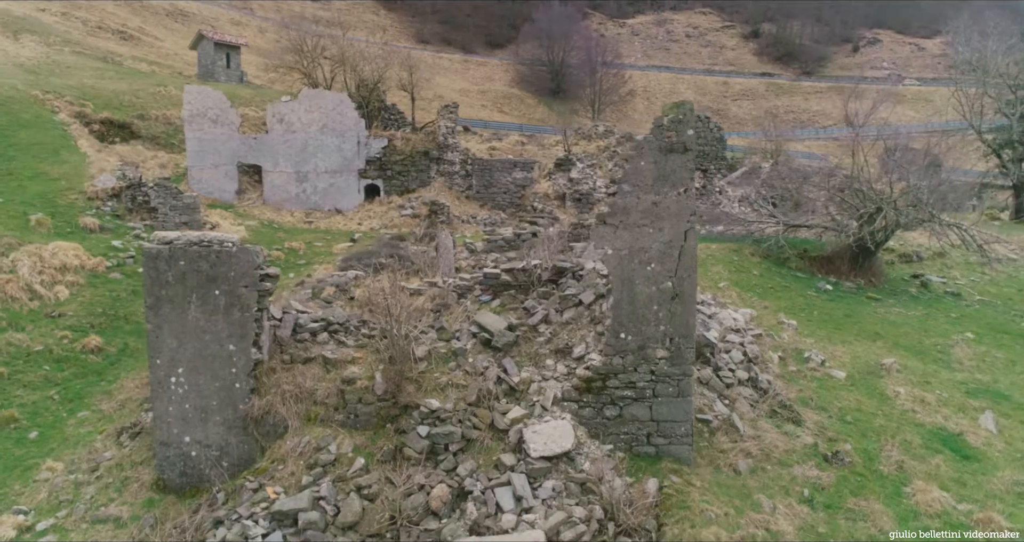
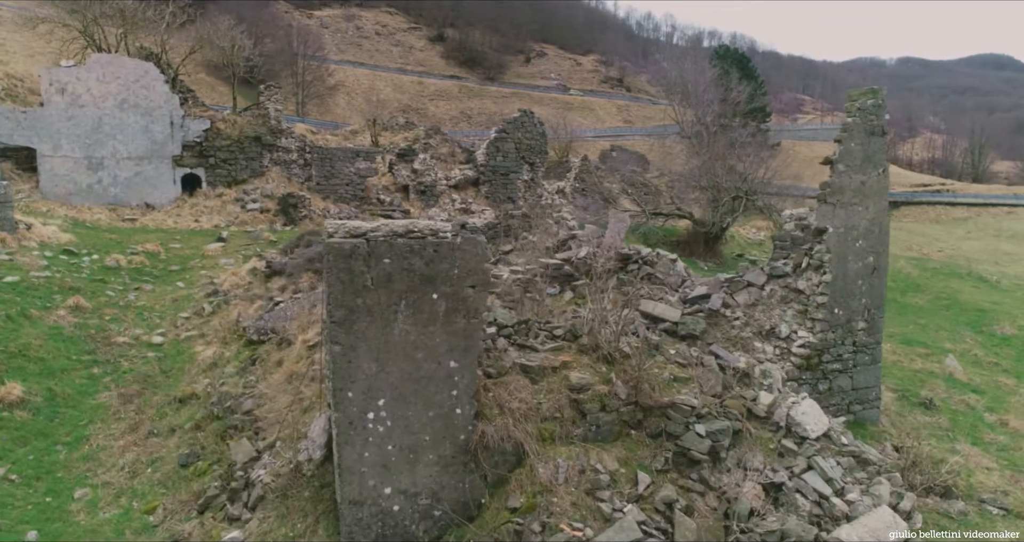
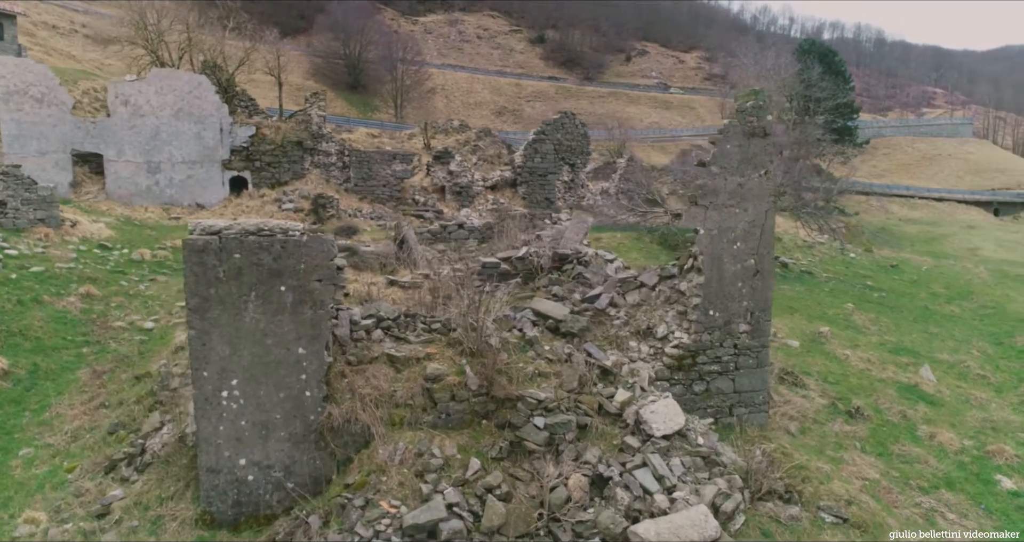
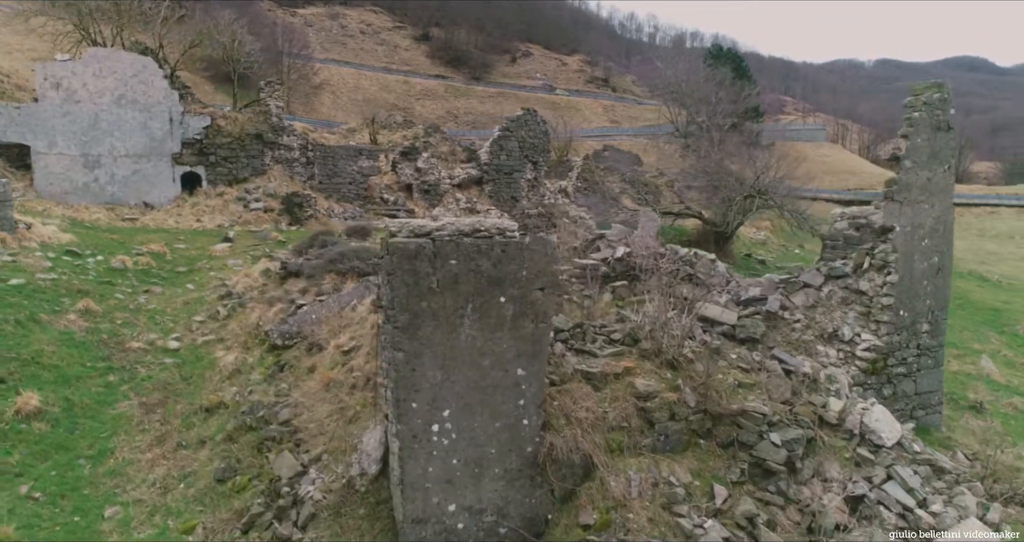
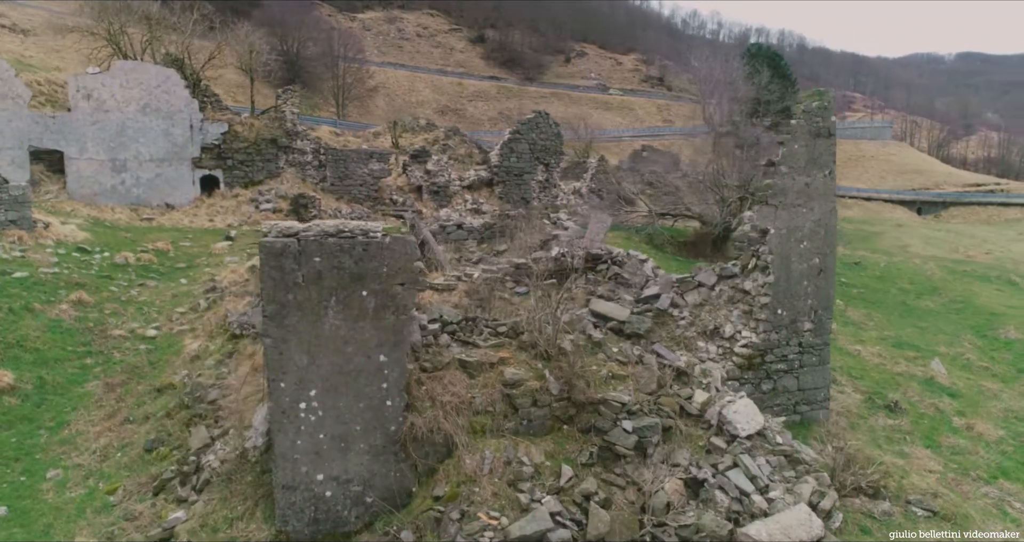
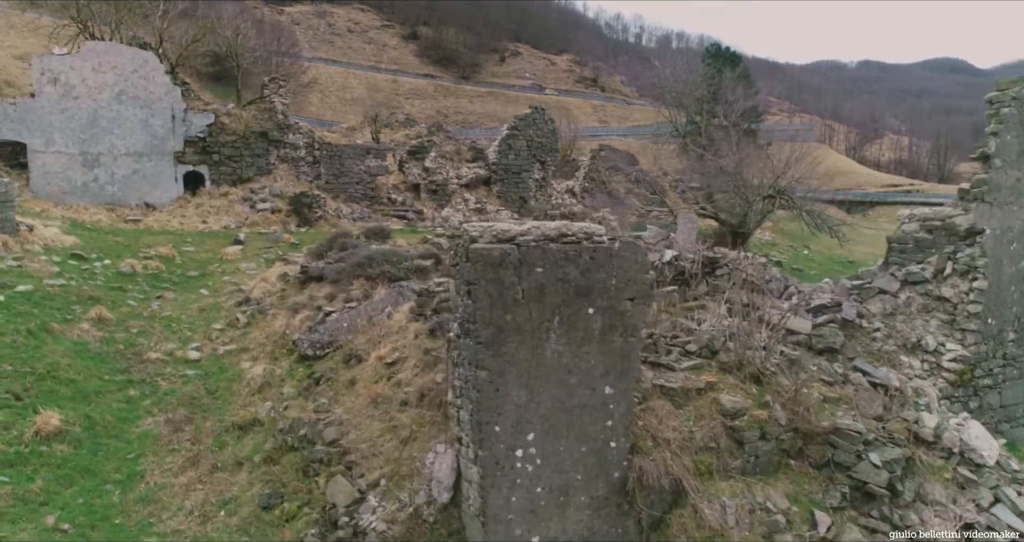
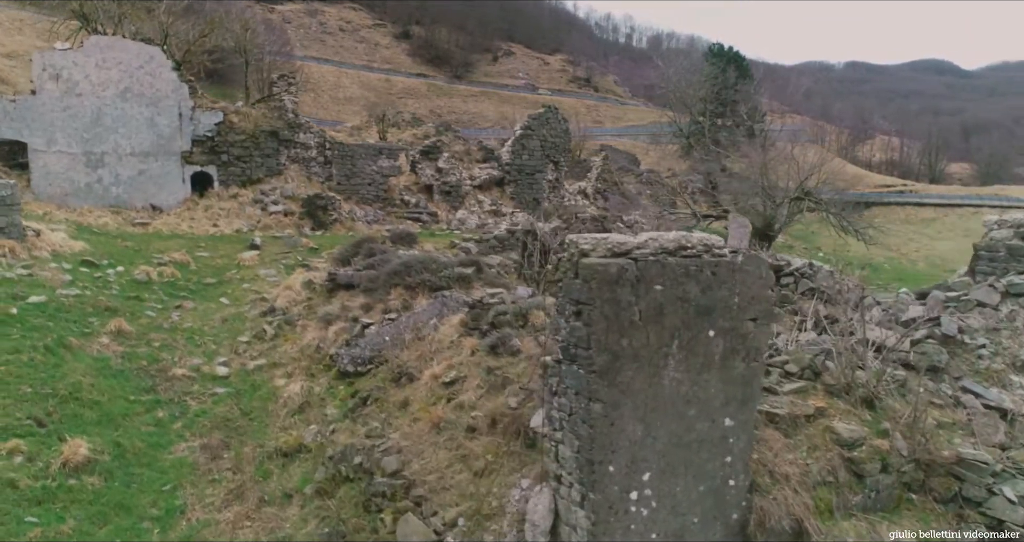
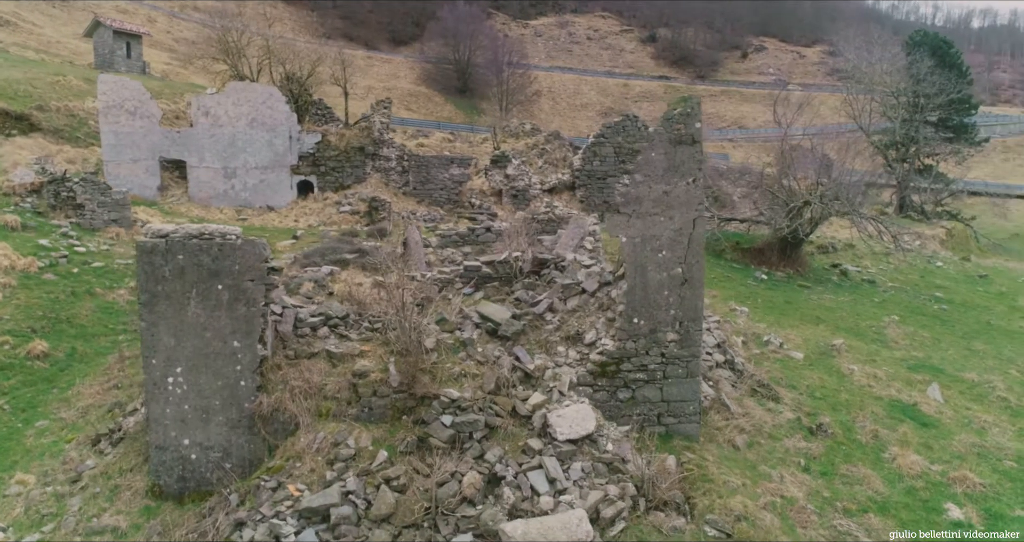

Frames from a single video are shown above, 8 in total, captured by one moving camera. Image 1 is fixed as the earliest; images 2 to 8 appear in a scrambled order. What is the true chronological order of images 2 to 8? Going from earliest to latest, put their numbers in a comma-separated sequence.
8, 3, 5, 2, 4, 6, 7
